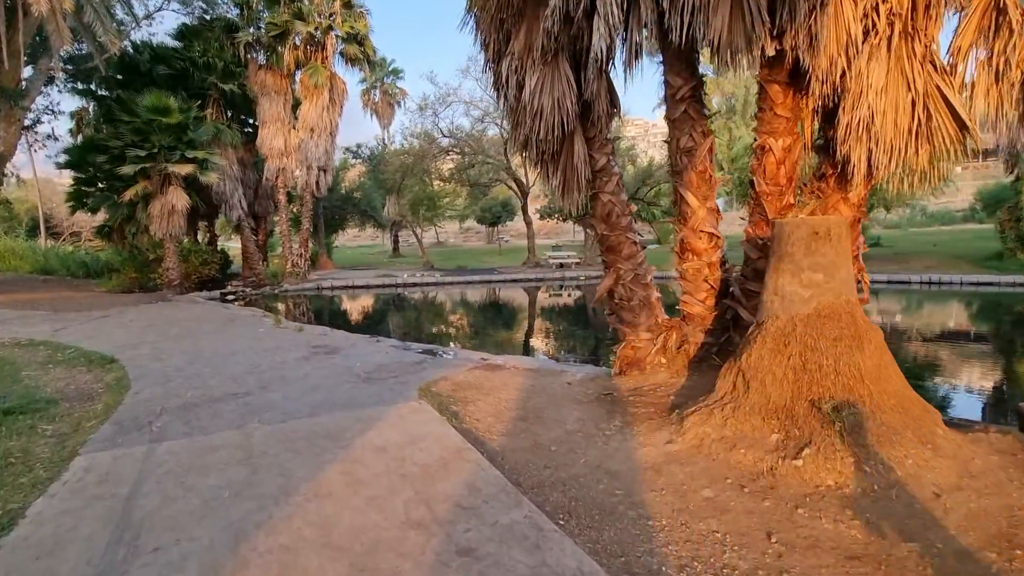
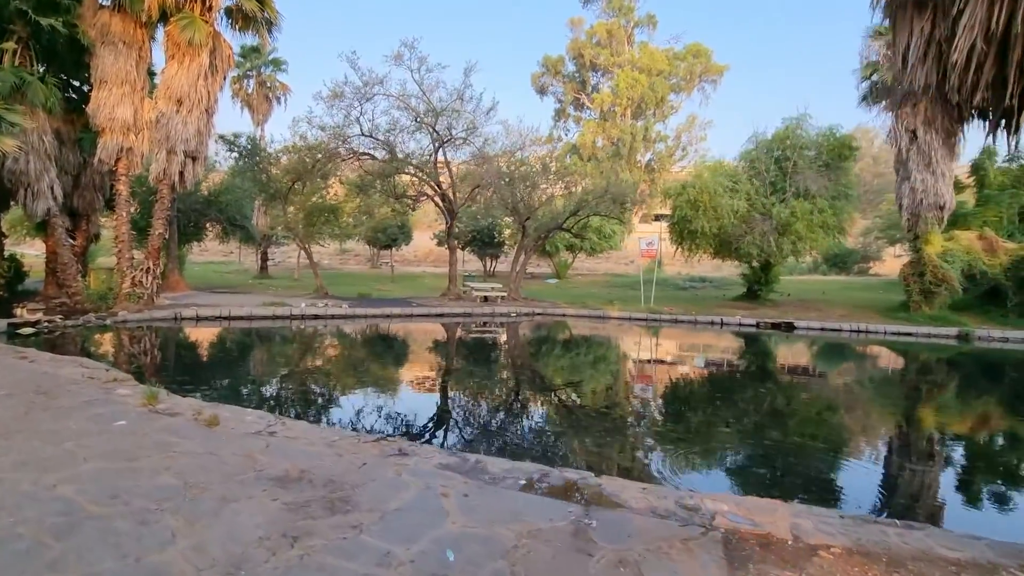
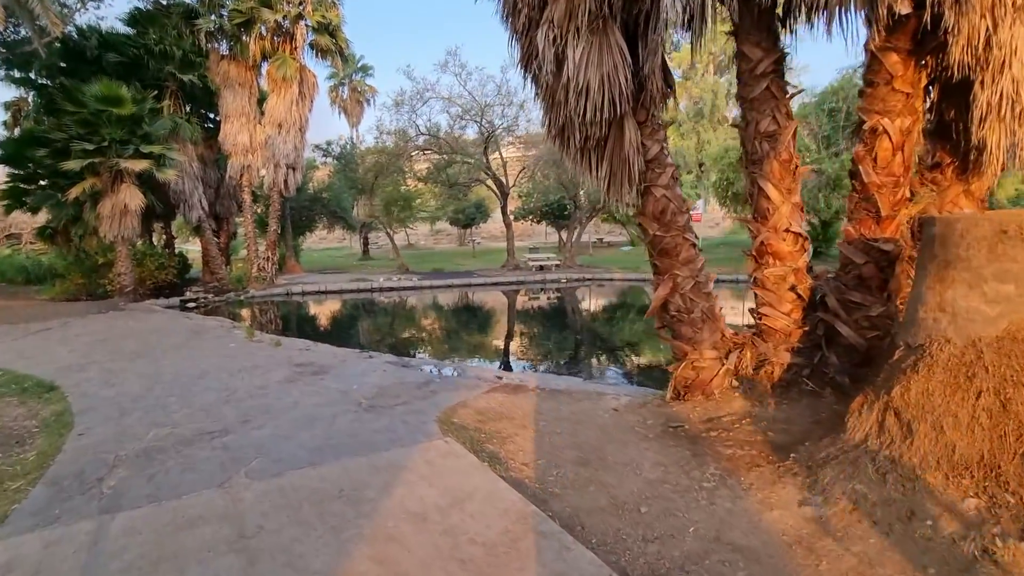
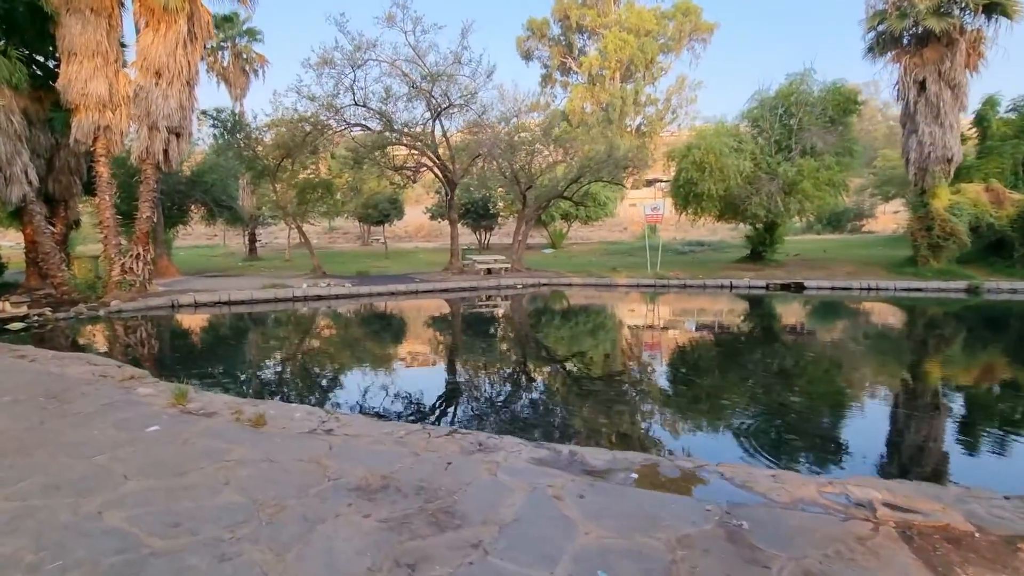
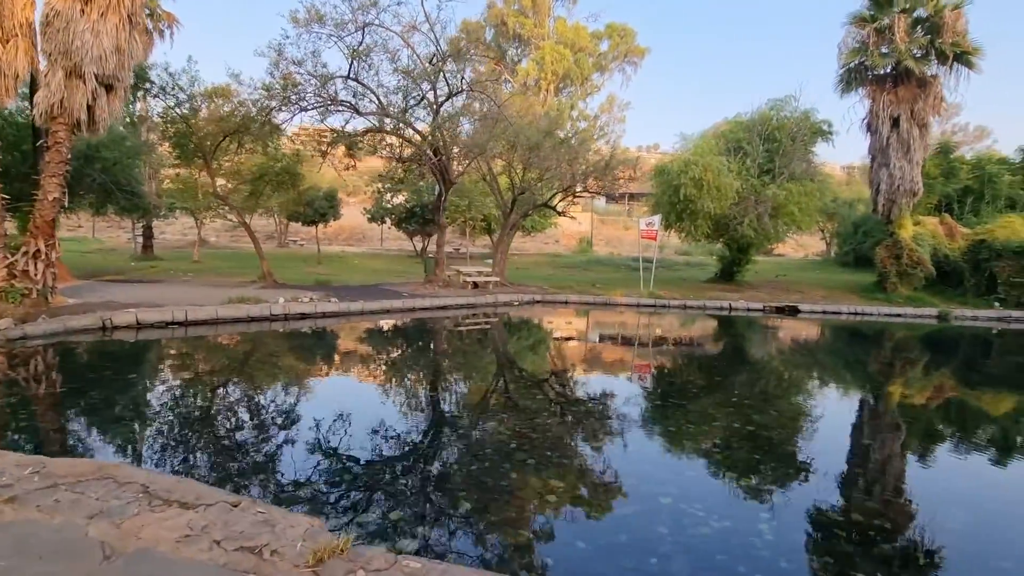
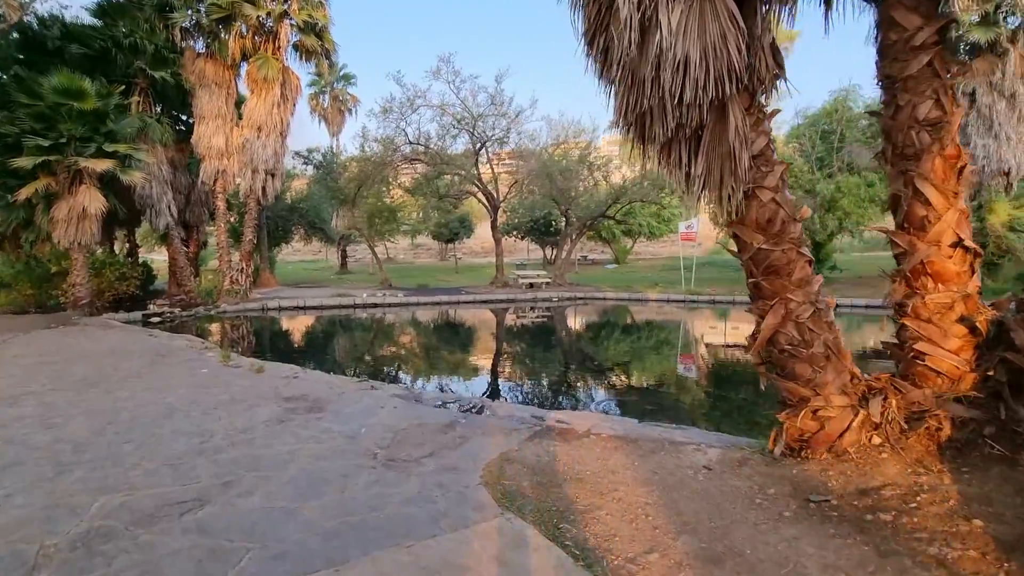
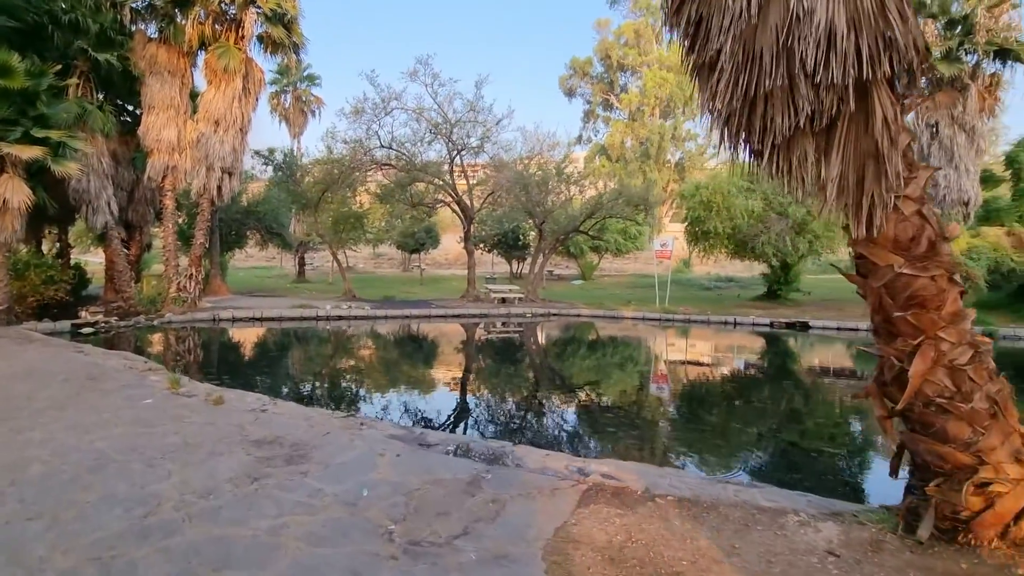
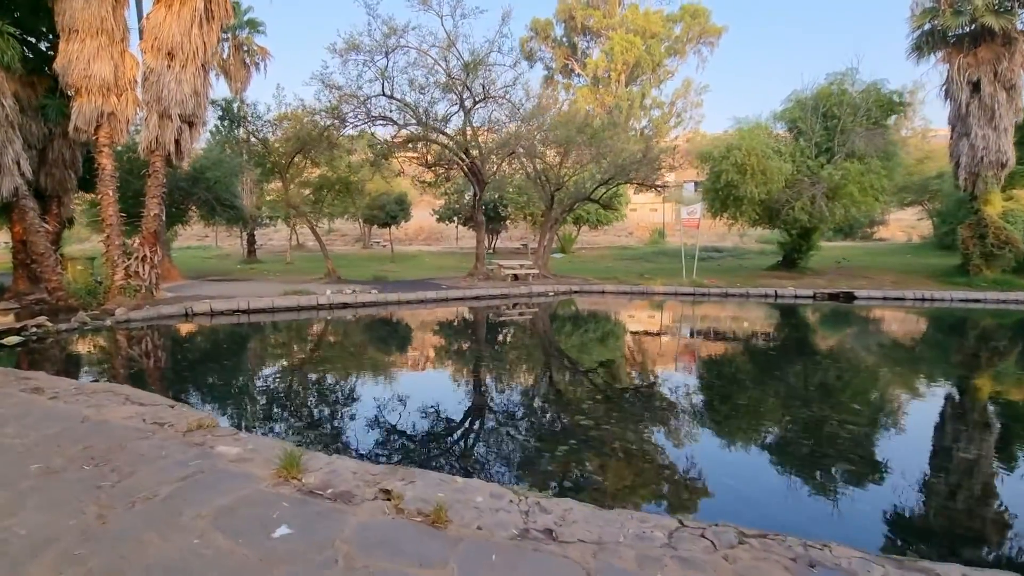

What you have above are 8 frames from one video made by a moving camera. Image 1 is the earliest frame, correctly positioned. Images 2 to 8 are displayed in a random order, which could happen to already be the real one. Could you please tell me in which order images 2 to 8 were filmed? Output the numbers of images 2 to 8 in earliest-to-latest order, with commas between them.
3, 6, 7, 2, 4, 8, 5
